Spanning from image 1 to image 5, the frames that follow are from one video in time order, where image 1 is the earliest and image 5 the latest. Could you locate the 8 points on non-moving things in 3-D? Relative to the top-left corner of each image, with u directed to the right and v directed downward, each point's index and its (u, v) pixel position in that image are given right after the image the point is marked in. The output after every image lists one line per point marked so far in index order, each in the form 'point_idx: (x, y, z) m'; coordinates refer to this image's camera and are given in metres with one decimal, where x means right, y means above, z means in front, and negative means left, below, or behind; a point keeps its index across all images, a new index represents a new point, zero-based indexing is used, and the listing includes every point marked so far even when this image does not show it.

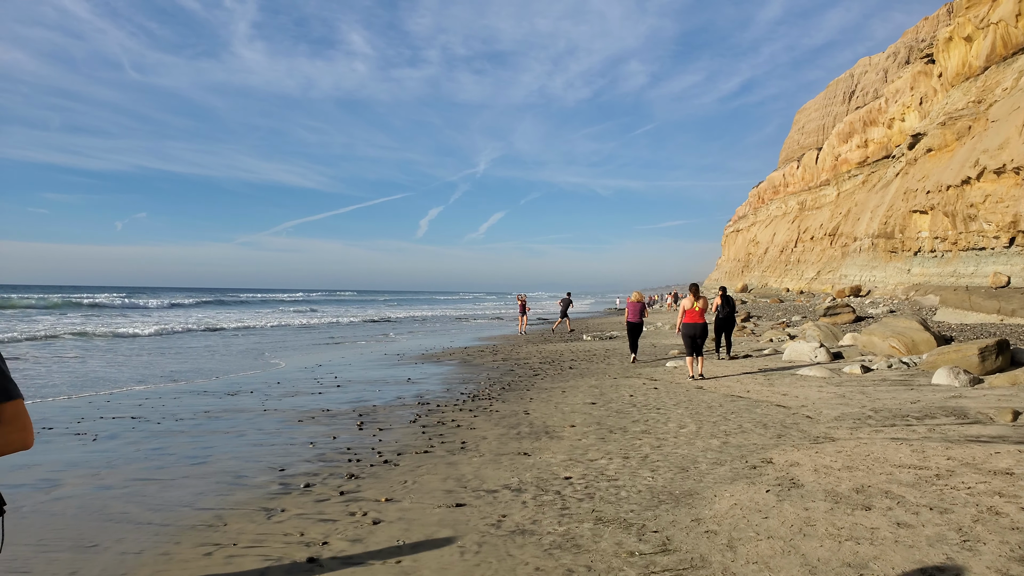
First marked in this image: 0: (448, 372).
0: (-1.0, -1.3, +13.5) m
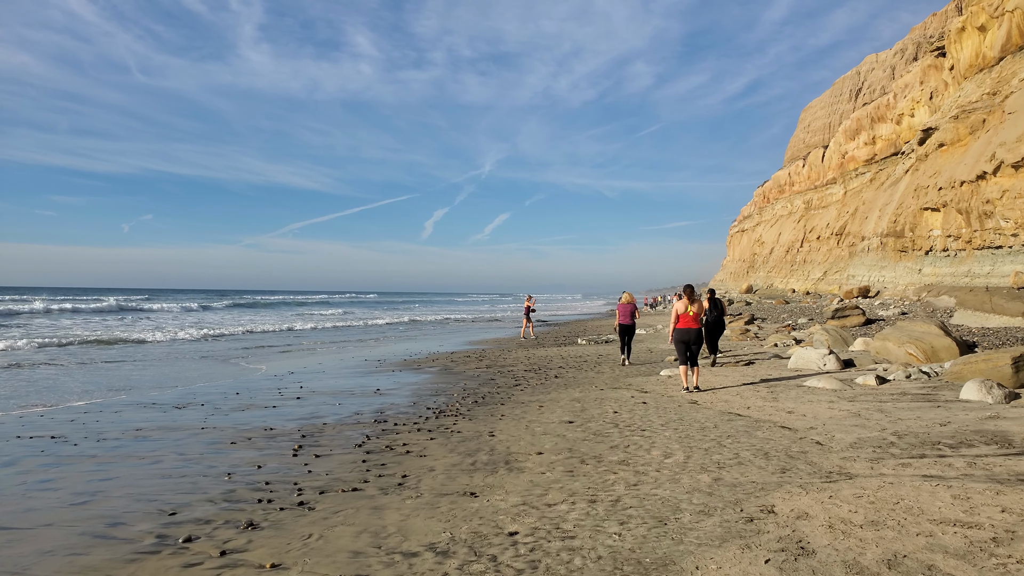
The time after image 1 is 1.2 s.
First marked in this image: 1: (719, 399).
0: (-1.3, -1.3, +12.4) m
1: (+2.0, -1.1, +8.5) m
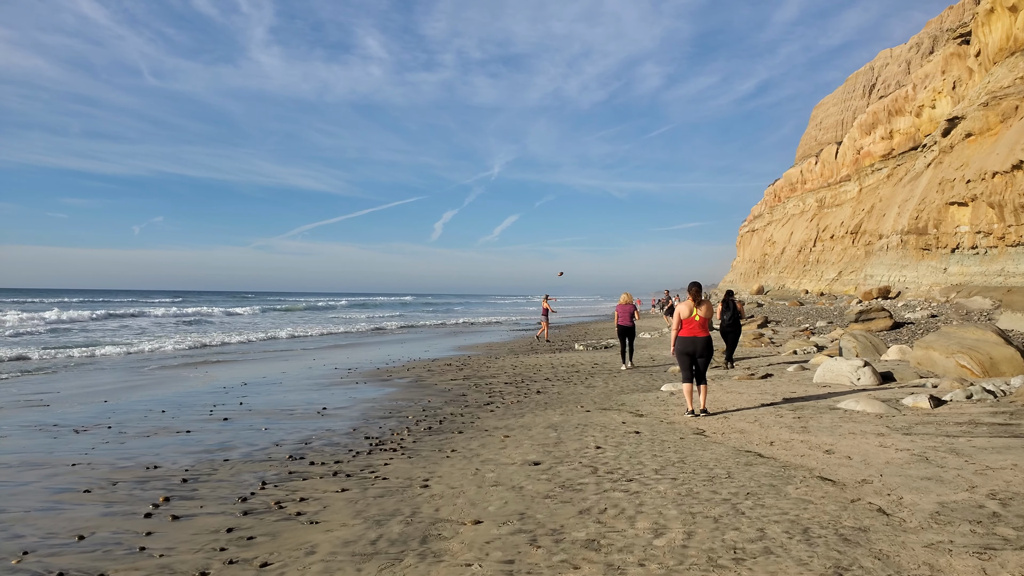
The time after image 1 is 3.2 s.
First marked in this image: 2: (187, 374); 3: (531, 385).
0: (-1.6, -1.3, +10.6) m
1: (+1.7, -1.1, +6.6) m
2: (-5.5, -1.5, +14.5) m
3: (+0.2, -1.2, +11.1) m
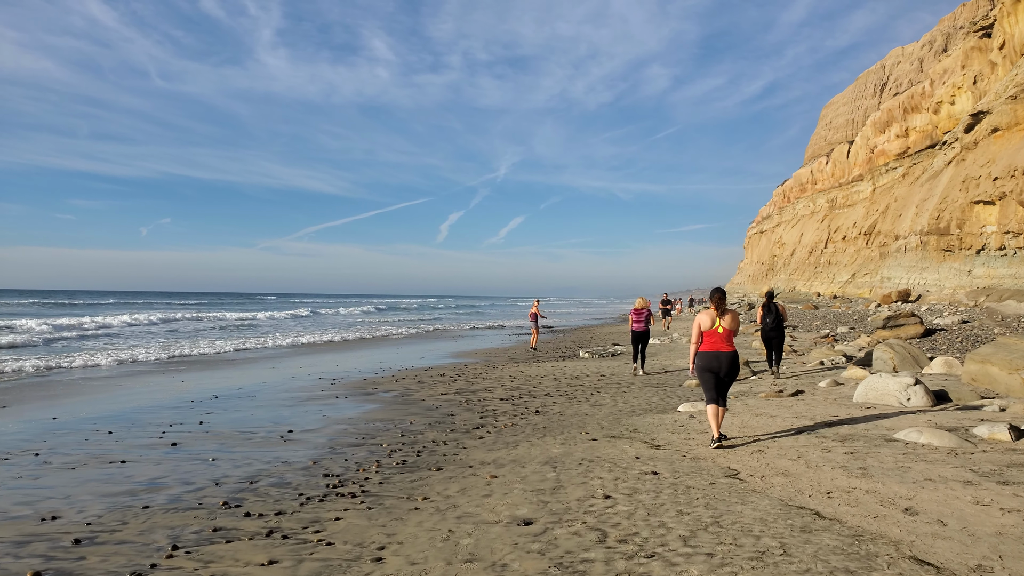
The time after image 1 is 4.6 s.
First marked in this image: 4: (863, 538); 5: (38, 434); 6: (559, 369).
0: (-1.6, -1.4, +9.3) m
1: (+1.6, -1.1, +5.3) m
2: (-5.5, -1.5, +13.2) m
3: (+0.2, -1.3, +9.9) m
4: (+1.5, -1.1, +3.8) m
5: (-4.9, -1.5, +9.0) m
6: (+0.8, -1.4, +14.7) m
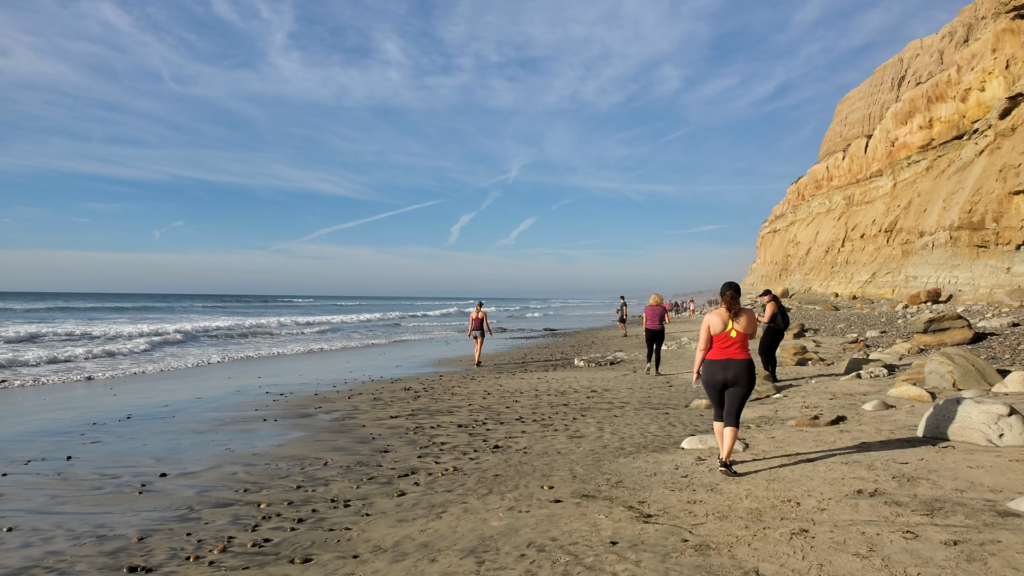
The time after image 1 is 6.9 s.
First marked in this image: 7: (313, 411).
0: (-2.0, -1.4, +7.2) m
1: (+1.2, -1.1, +3.1) m
2: (-5.8, -1.5, +11.2) m
3: (-0.2, -1.3, +7.7) m
4: (+1.1, -1.0, +1.6) m
5: (-5.3, -1.5, +6.9) m
6: (+0.5, -1.4, +12.6) m
7: (-2.3, -1.4, +10.0) m
